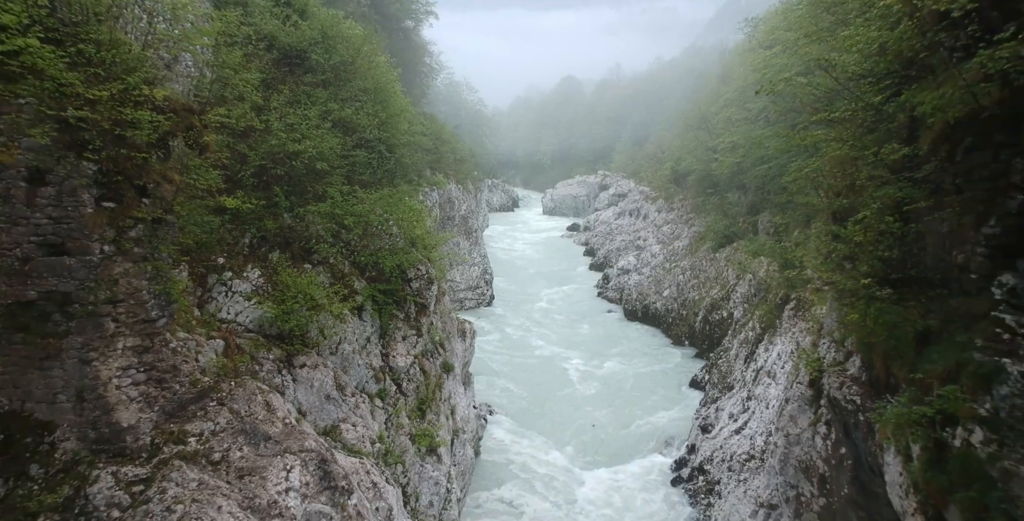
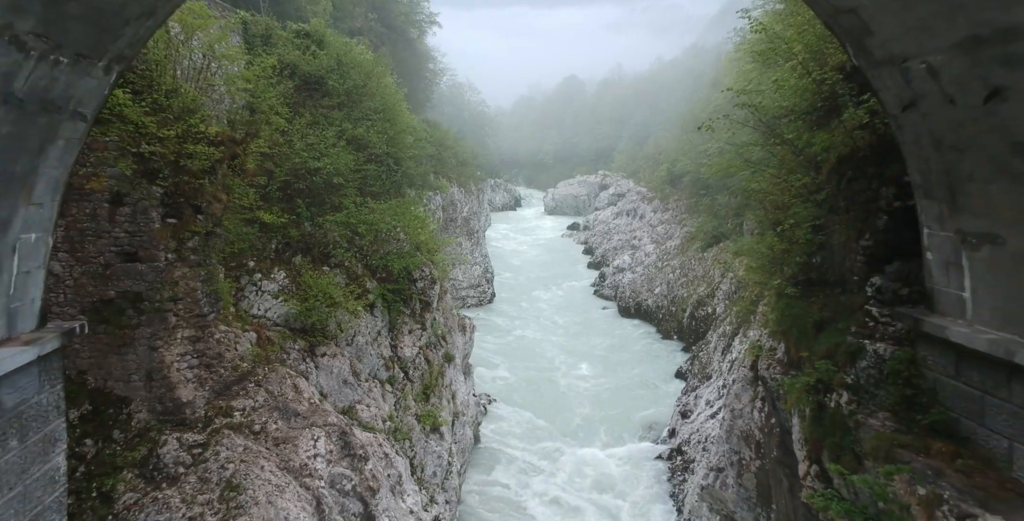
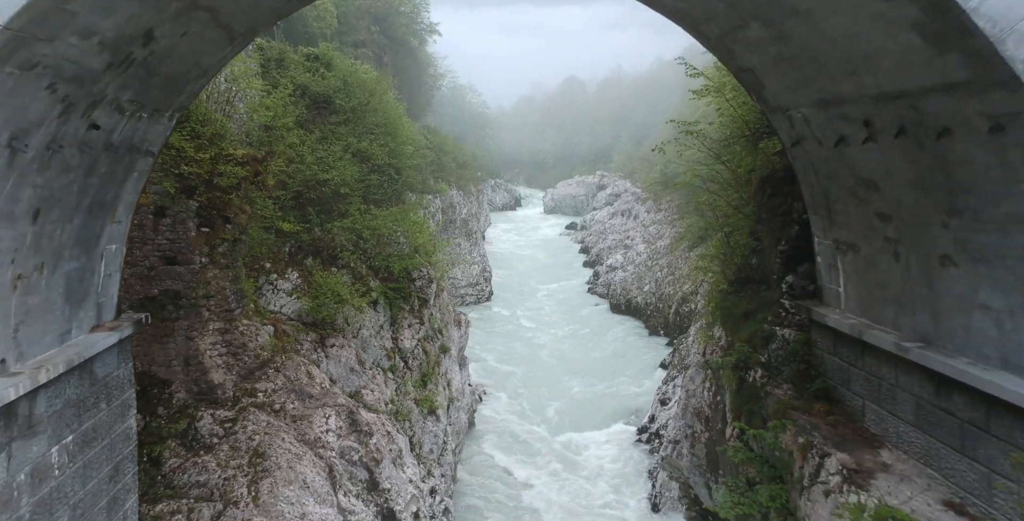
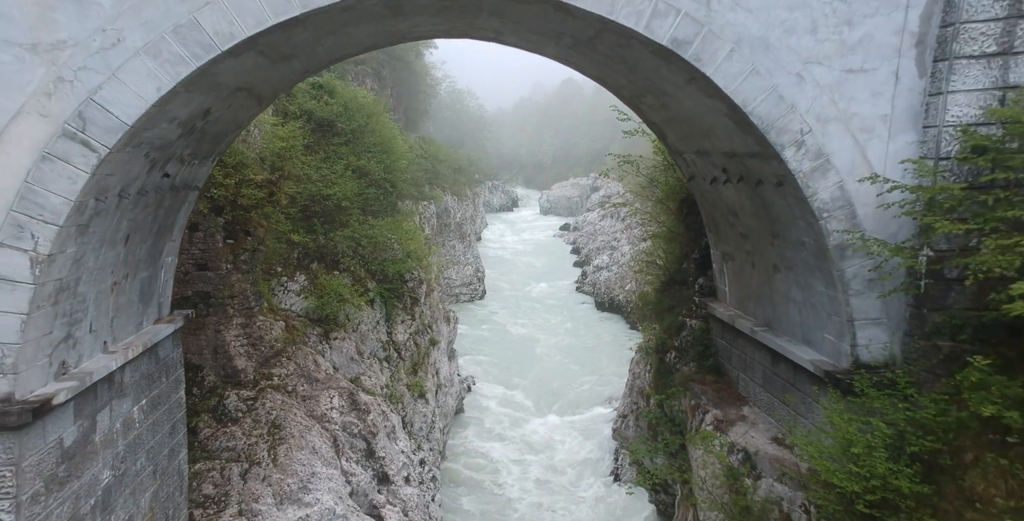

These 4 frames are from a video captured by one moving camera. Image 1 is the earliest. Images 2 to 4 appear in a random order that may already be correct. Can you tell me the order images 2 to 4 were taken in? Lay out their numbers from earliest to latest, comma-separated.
2, 3, 4
